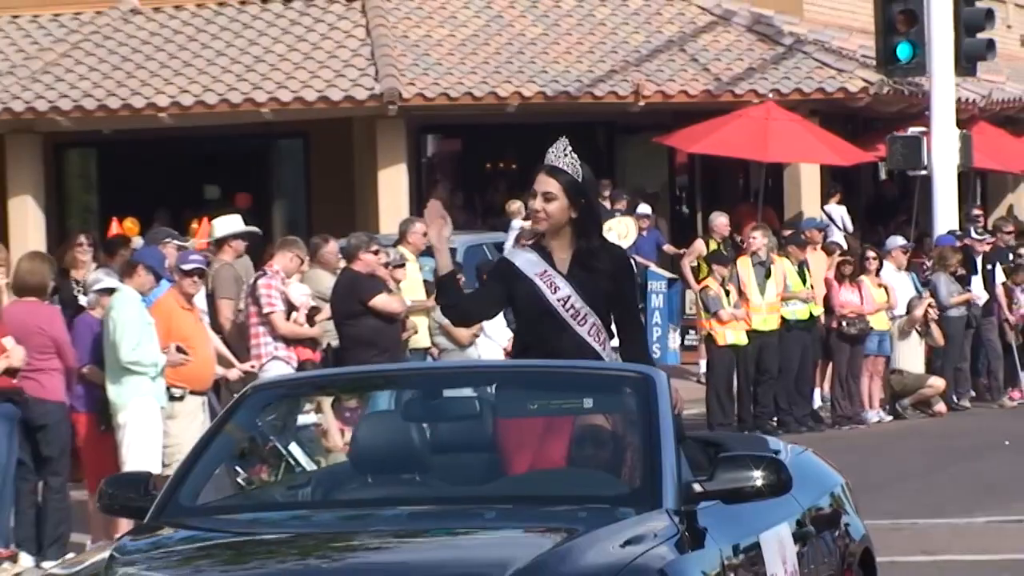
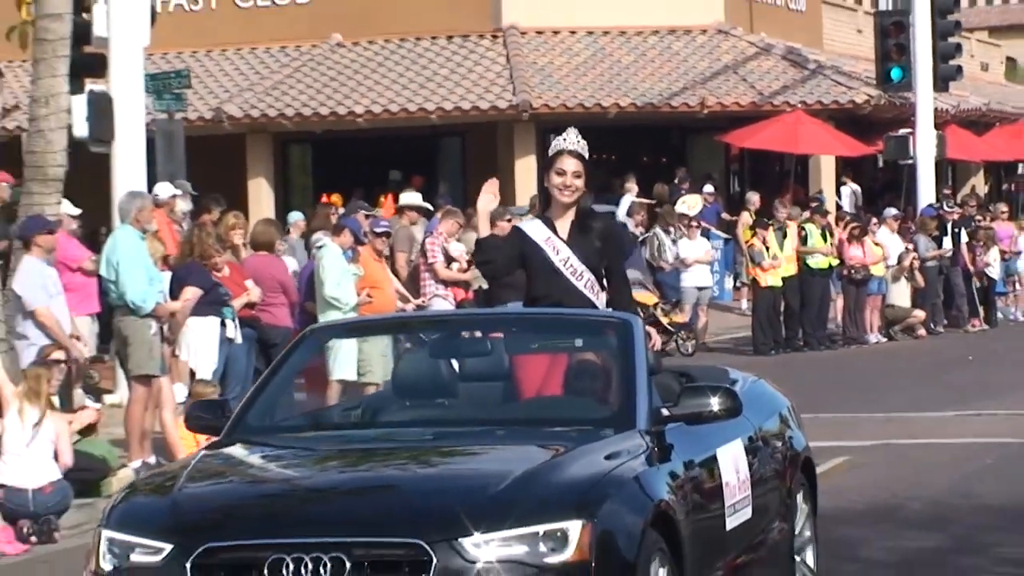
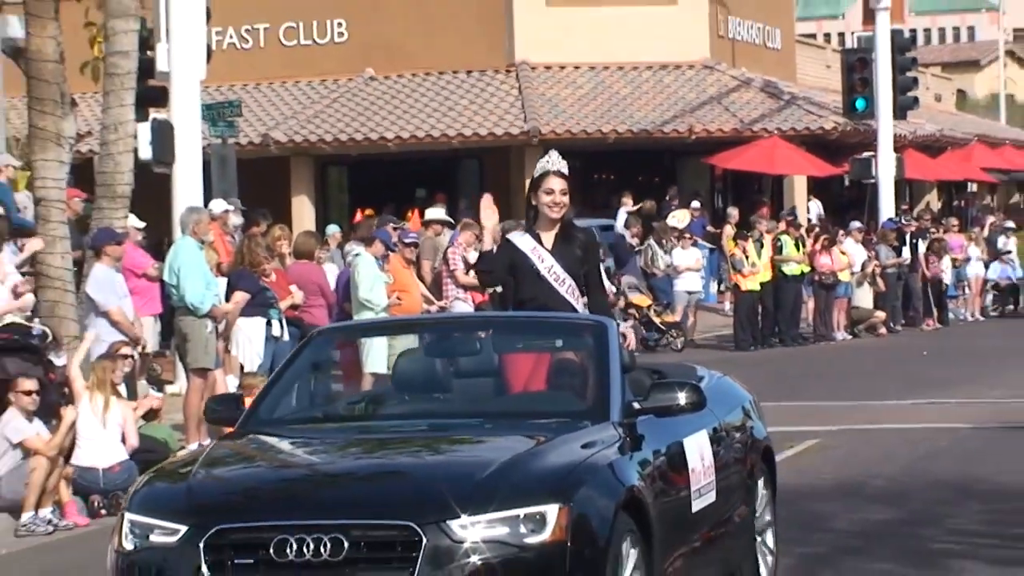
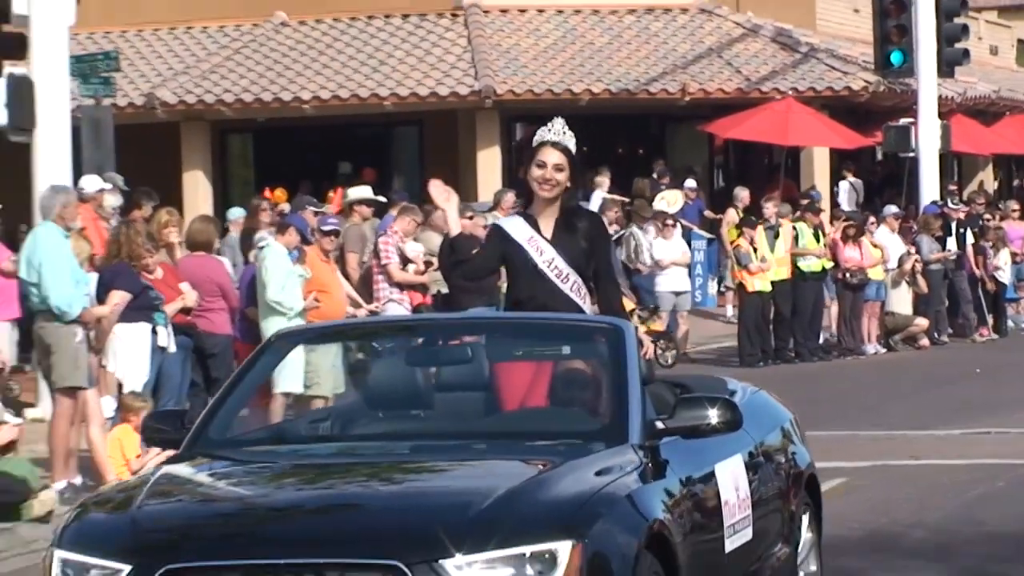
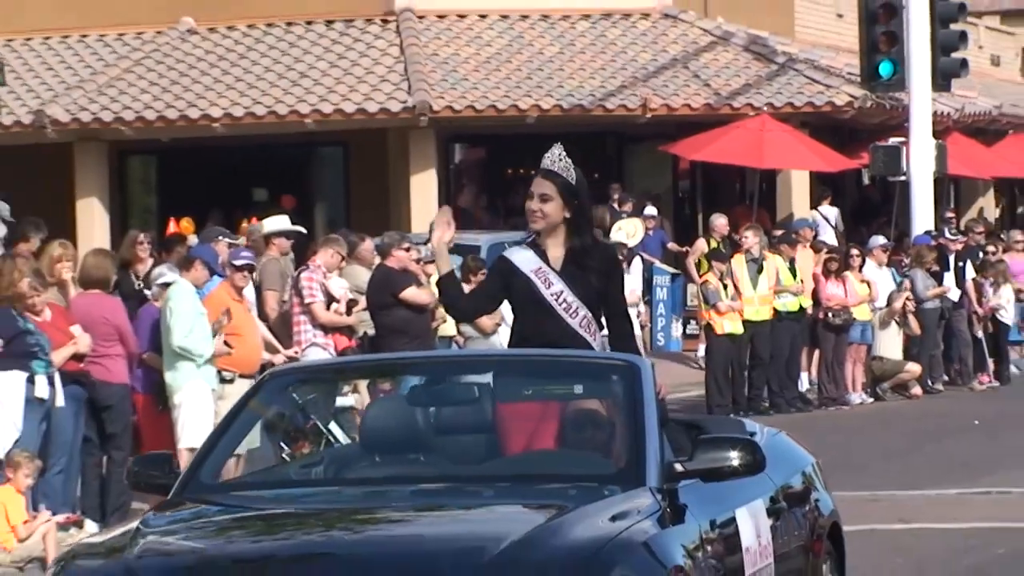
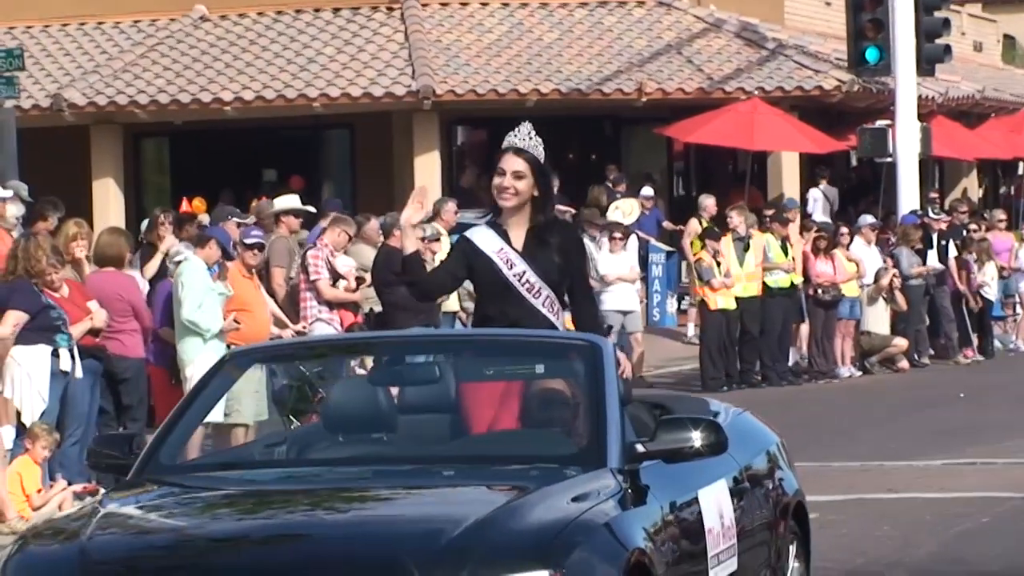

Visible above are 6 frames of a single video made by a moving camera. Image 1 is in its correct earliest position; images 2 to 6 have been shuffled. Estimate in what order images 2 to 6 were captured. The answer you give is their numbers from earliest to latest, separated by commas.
5, 6, 4, 2, 3
